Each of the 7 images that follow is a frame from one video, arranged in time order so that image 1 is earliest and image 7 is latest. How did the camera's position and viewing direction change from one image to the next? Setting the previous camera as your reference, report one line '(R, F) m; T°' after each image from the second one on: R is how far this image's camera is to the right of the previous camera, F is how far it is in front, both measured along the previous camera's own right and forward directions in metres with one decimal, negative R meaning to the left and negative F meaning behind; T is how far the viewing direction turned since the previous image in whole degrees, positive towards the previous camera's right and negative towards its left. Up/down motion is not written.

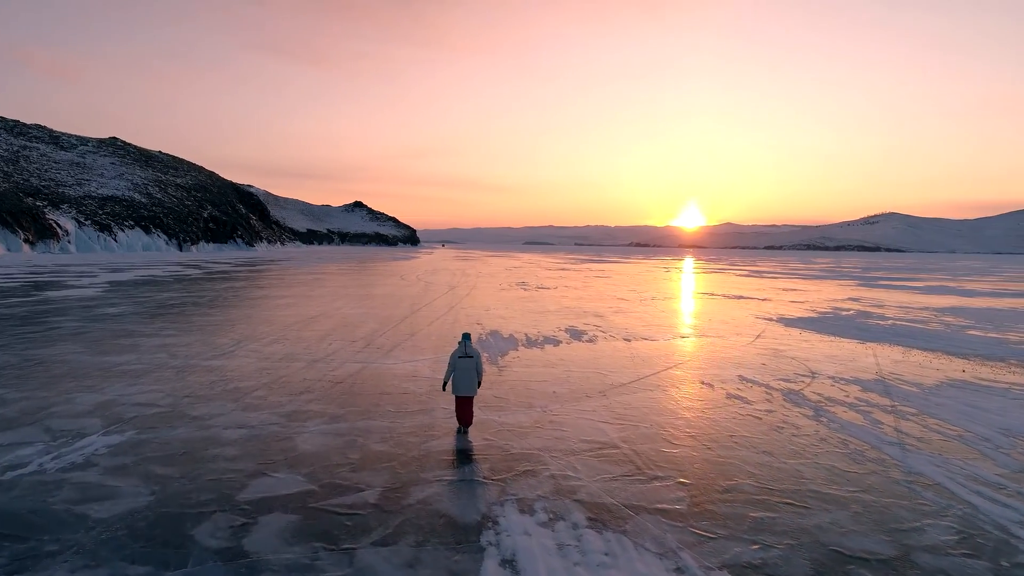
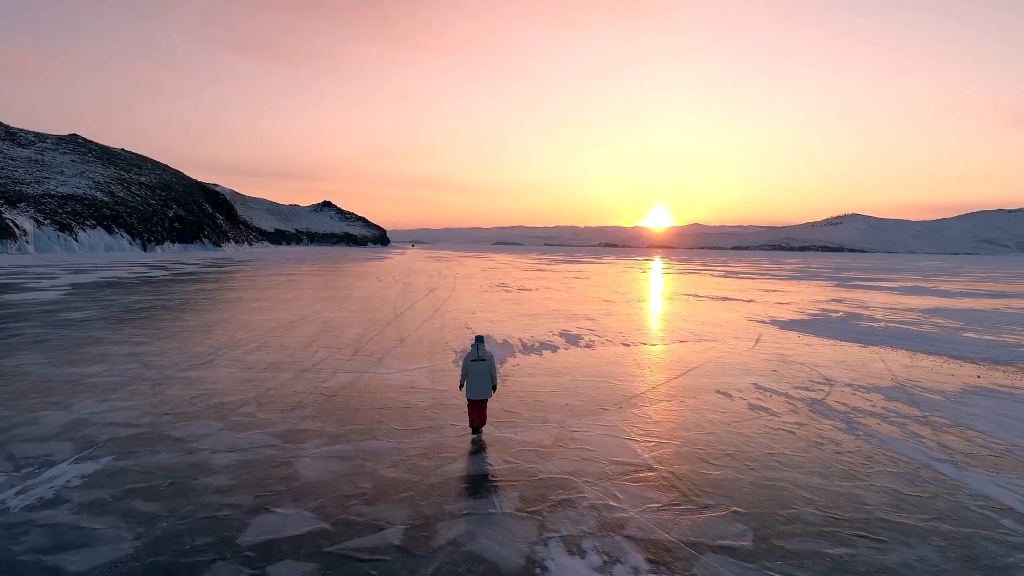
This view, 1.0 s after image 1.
(-0.4, +0.6) m; +2°
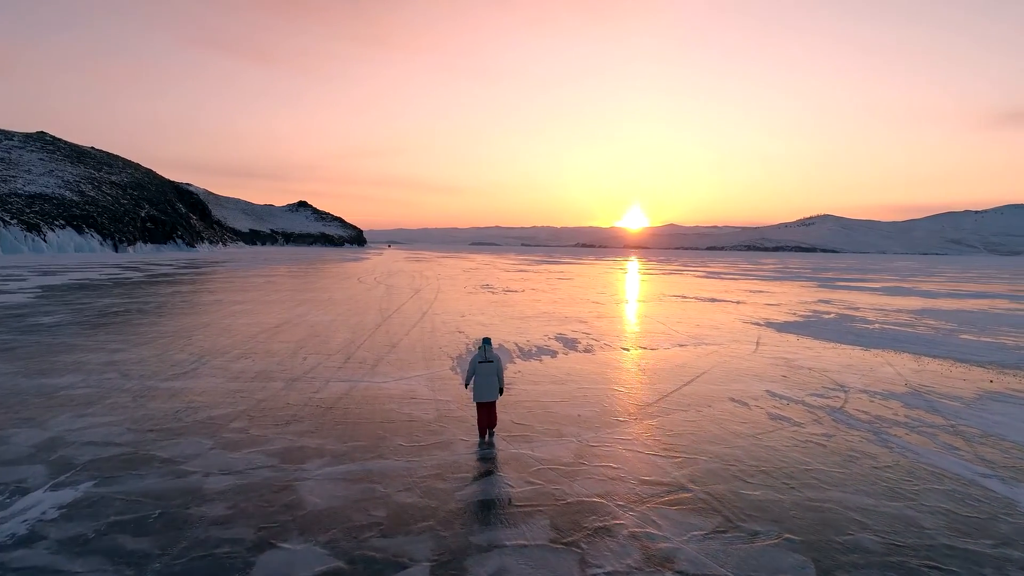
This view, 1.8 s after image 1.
(-0.3, +0.5) m; +2°
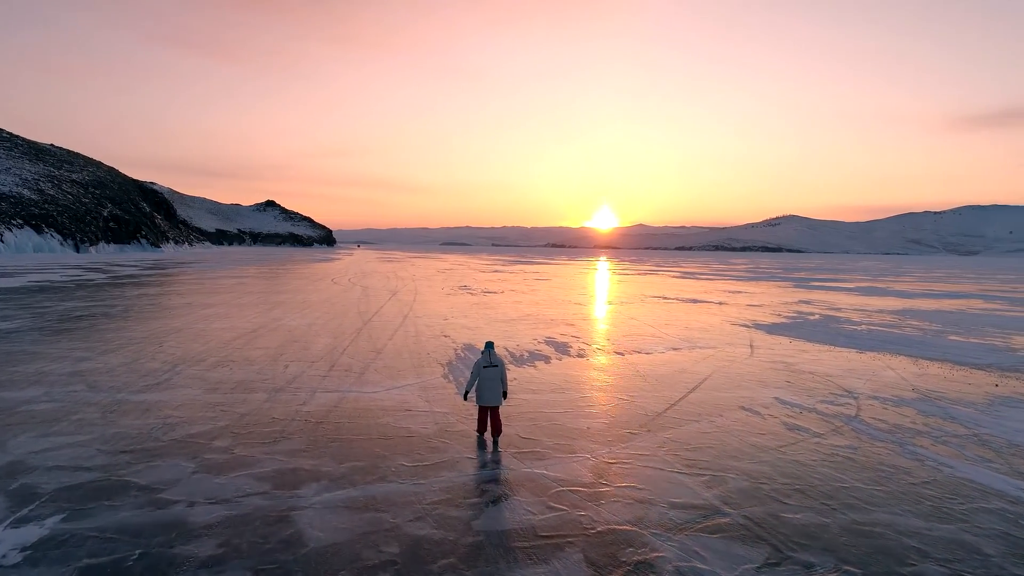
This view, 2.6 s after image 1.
(-0.3, +0.5) m; +2°
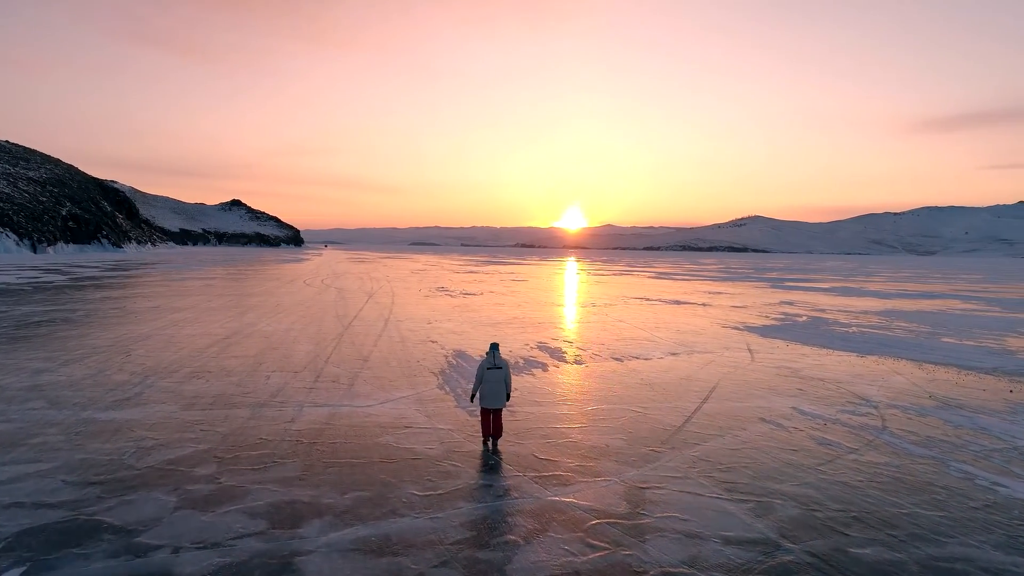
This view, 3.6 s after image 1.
(-0.4, +0.6) m; +2°
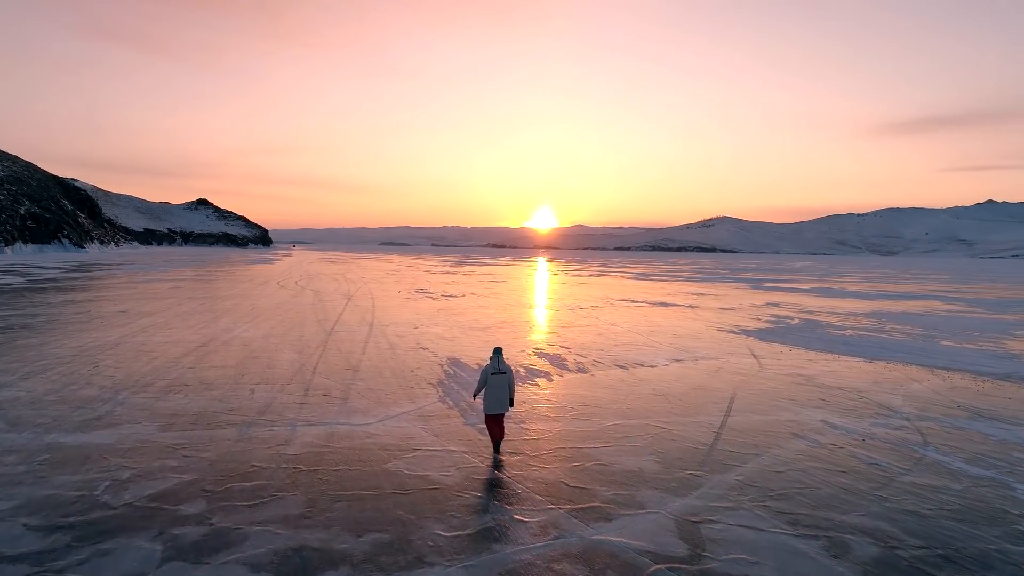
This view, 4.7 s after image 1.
(-0.4, +0.7) m; +2°
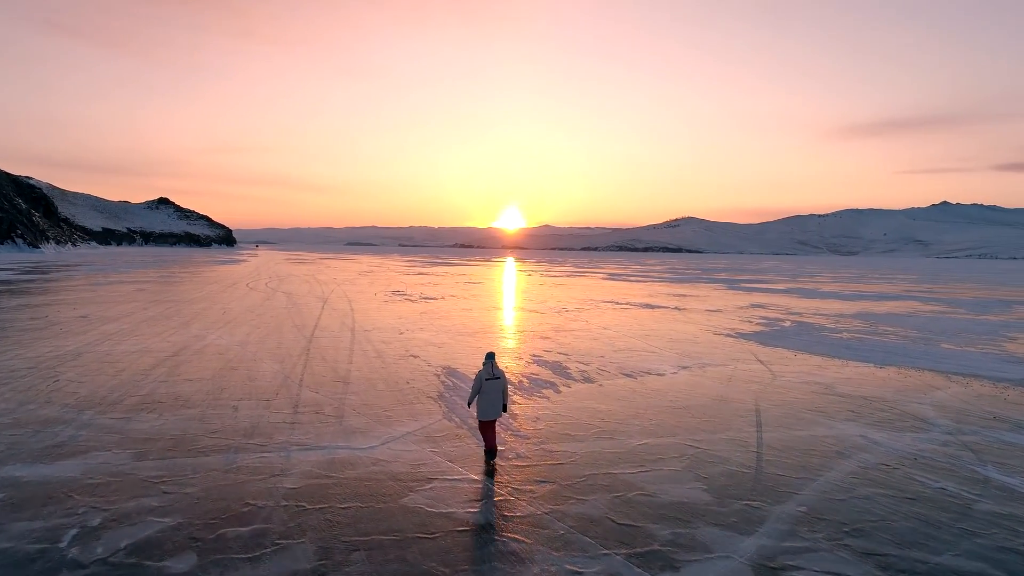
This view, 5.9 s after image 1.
(-0.5, +0.7) m; +3°
